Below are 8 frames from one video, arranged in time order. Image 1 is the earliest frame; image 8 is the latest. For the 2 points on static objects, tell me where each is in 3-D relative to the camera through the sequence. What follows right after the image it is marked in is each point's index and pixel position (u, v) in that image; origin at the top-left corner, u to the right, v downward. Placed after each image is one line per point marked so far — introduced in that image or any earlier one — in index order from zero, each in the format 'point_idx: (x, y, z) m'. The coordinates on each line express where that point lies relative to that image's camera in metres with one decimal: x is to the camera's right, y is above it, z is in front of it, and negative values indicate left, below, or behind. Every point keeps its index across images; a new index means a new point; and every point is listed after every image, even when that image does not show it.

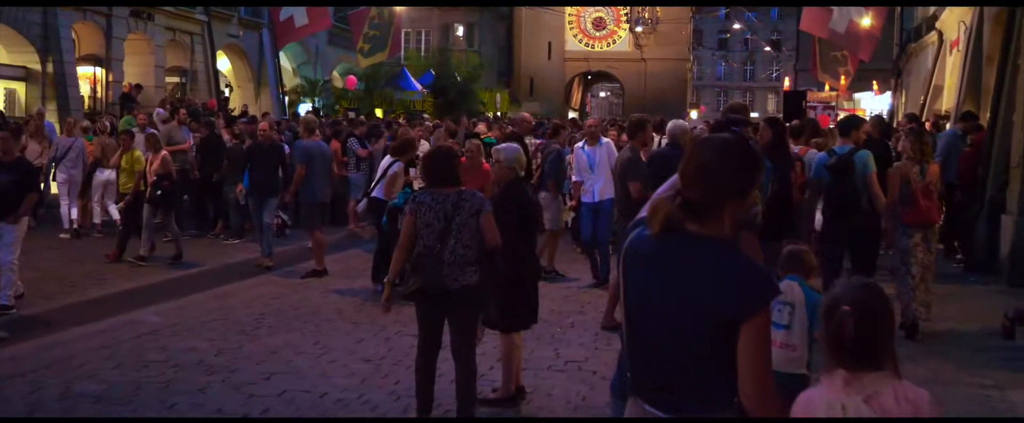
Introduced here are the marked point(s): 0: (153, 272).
0: (-2.8, -0.5, +11.4) m
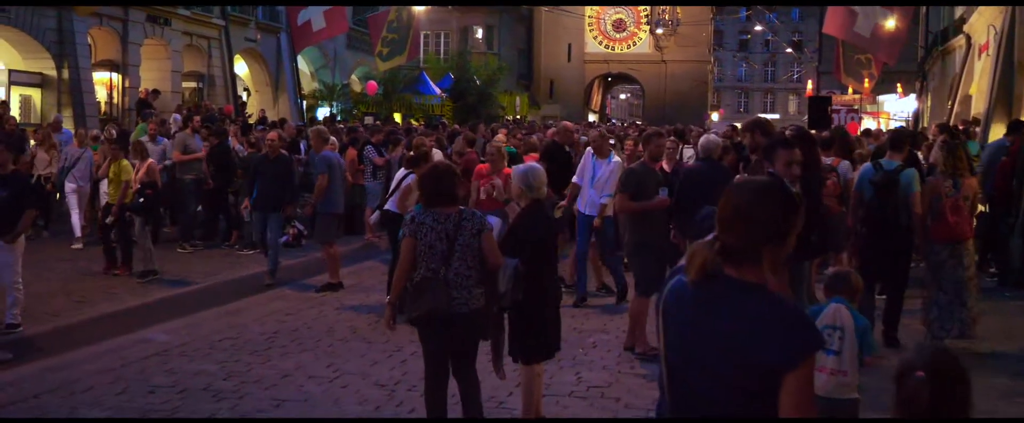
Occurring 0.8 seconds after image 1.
0: (-2.6, -0.6, +11.2) m
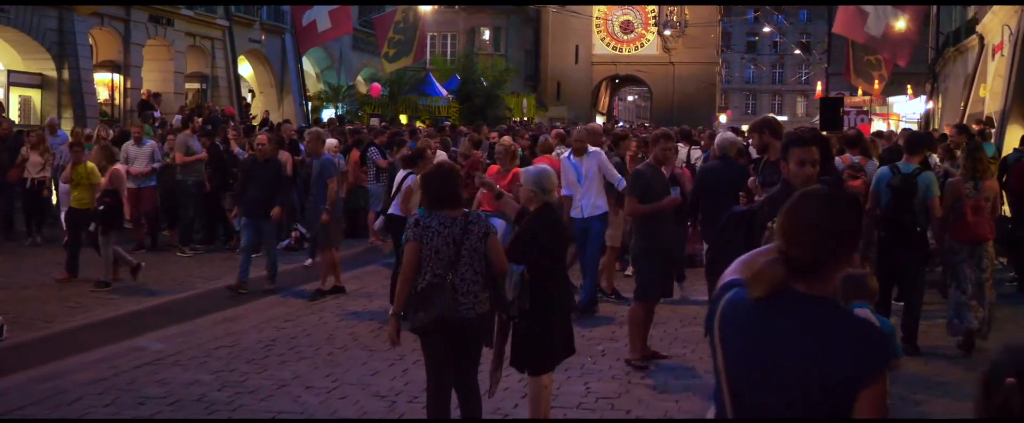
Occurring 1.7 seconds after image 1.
0: (-2.6, -0.6, +10.9) m
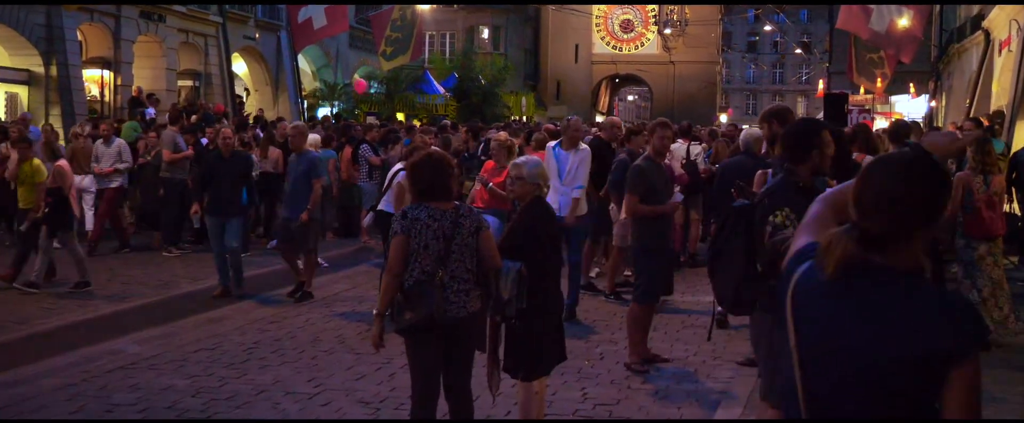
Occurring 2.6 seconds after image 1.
0: (-2.6, -0.6, +10.5) m
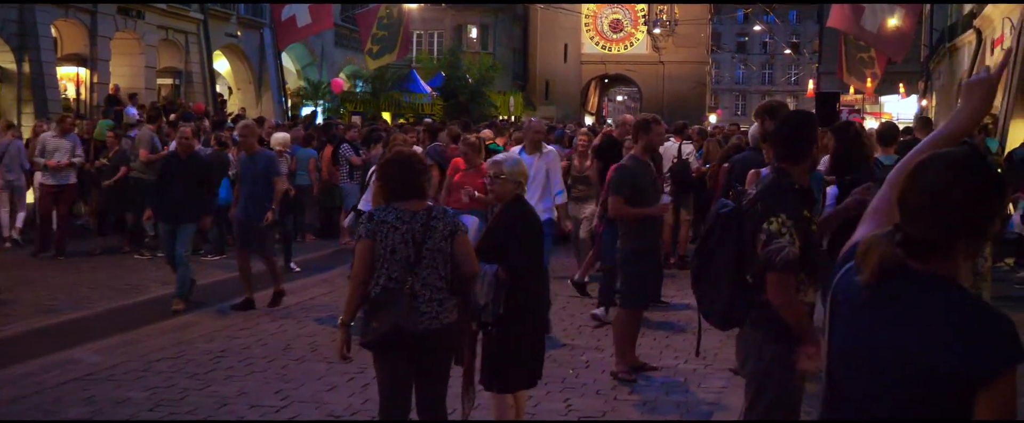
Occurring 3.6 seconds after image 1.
0: (-2.7, -0.6, +10.0) m
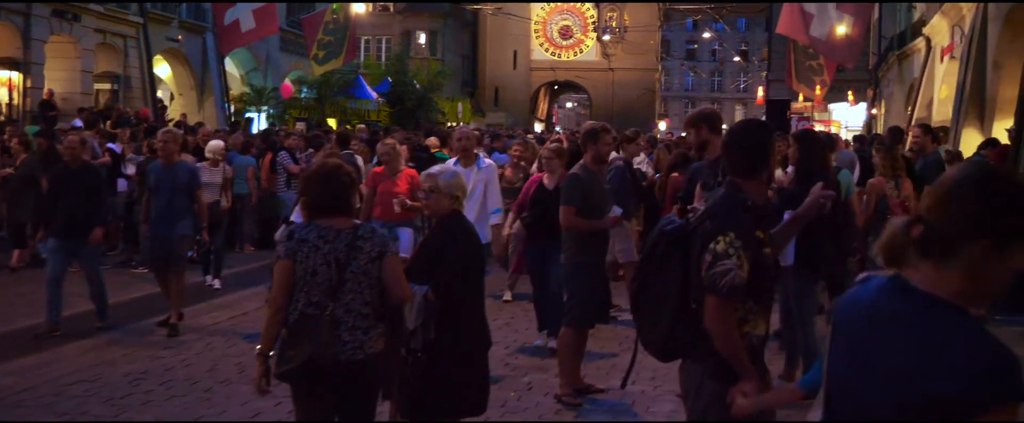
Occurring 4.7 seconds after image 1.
0: (-3.1, -0.7, +9.6) m
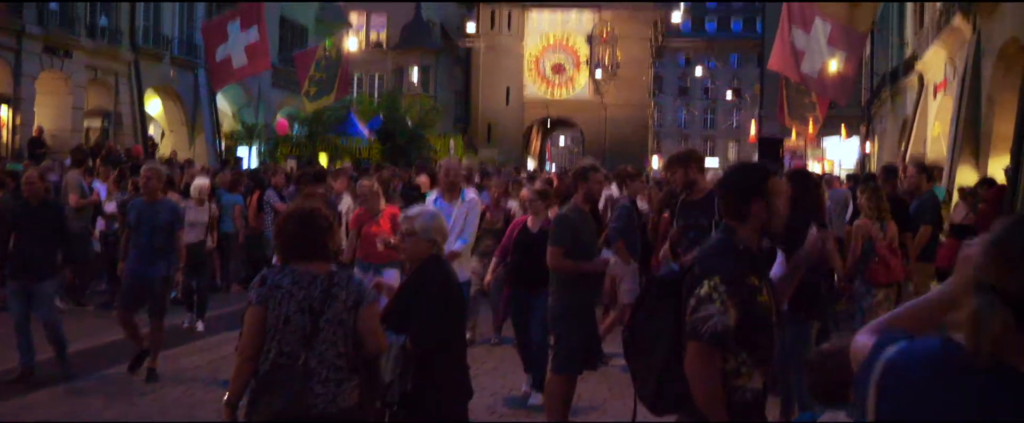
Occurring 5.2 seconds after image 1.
0: (-3.2, -0.9, +9.4) m
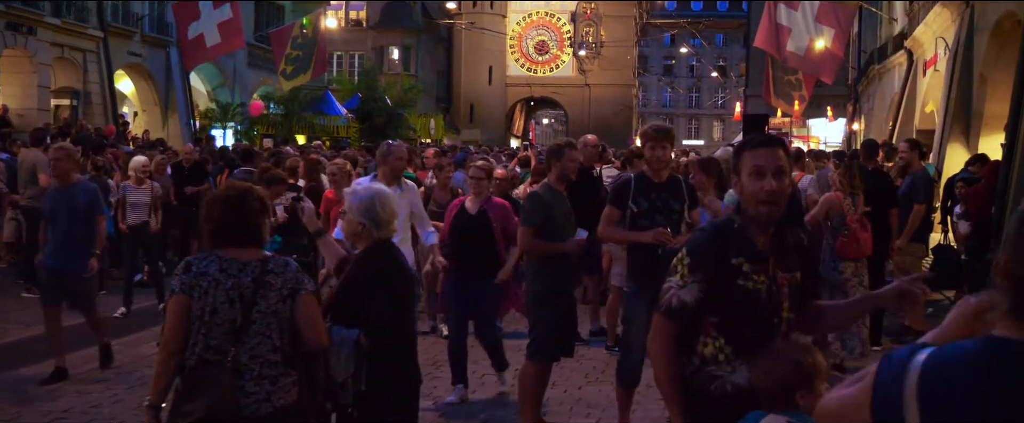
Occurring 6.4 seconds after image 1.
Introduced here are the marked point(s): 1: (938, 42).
0: (-3.3, -0.8, +8.9) m
1: (+5.7, +2.3, +19.9) m
